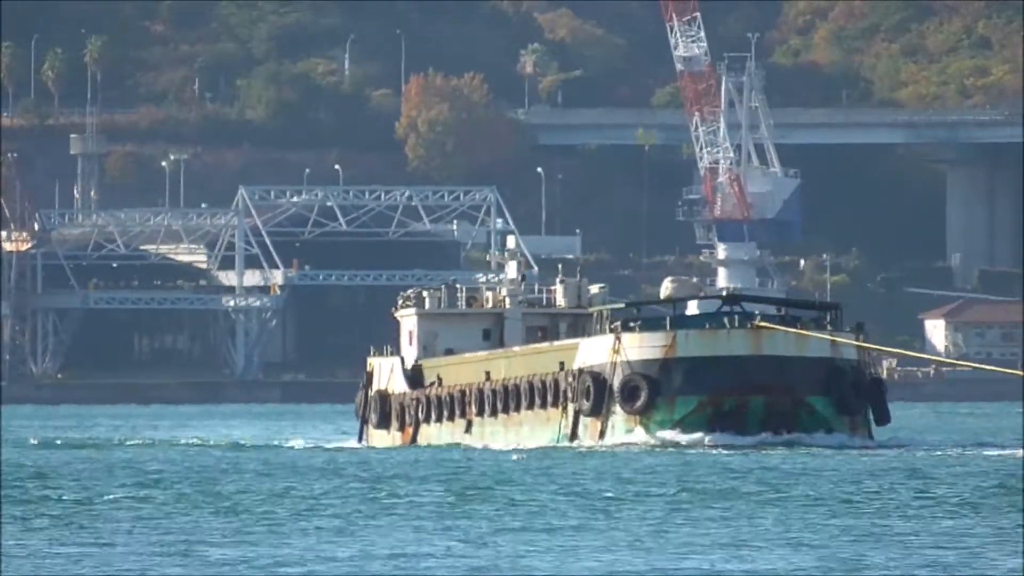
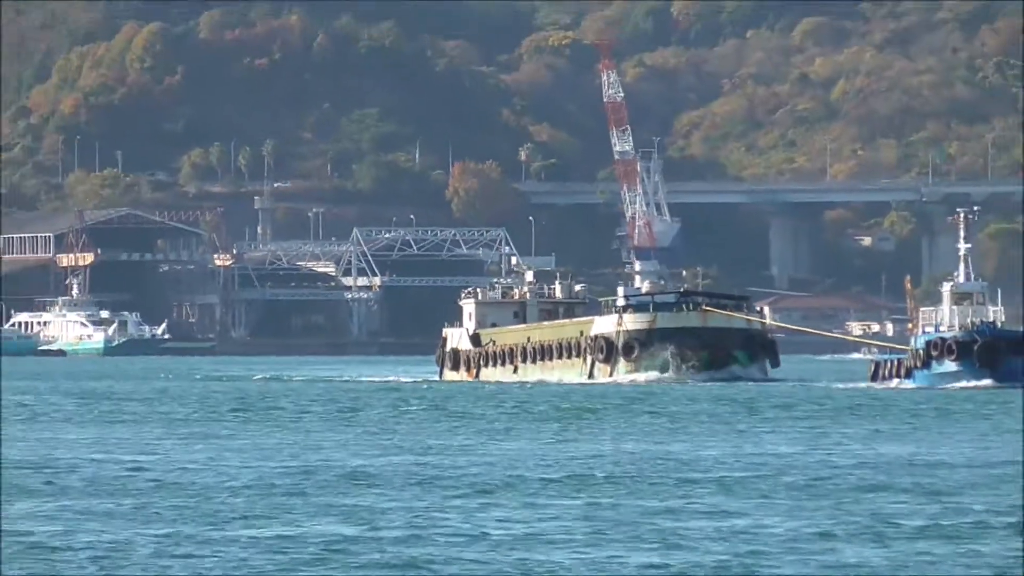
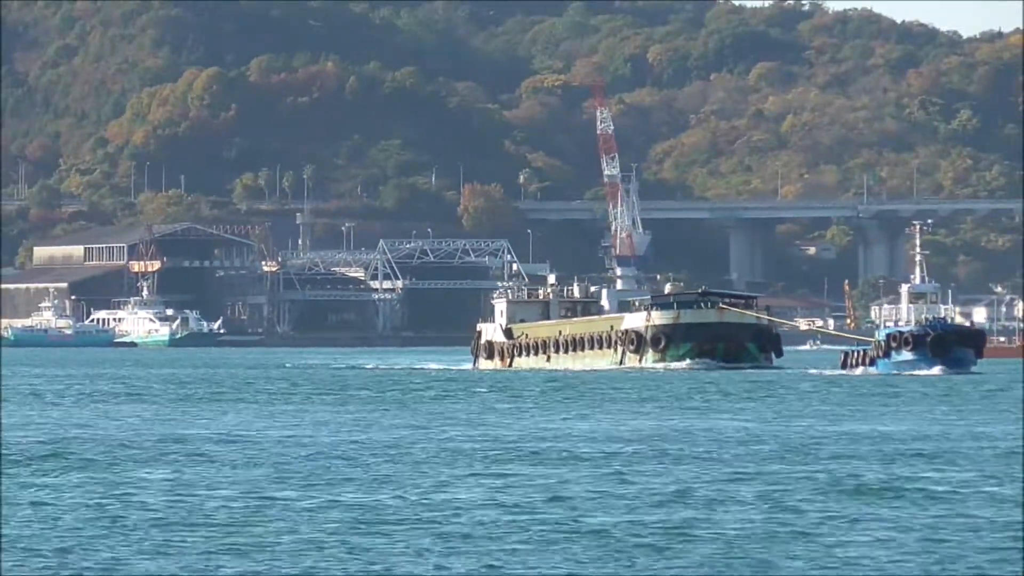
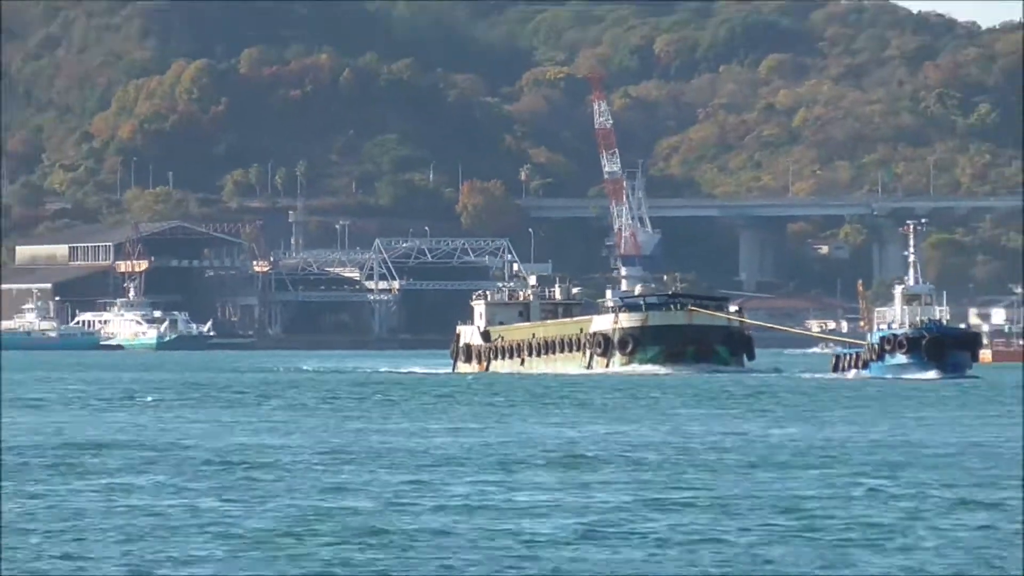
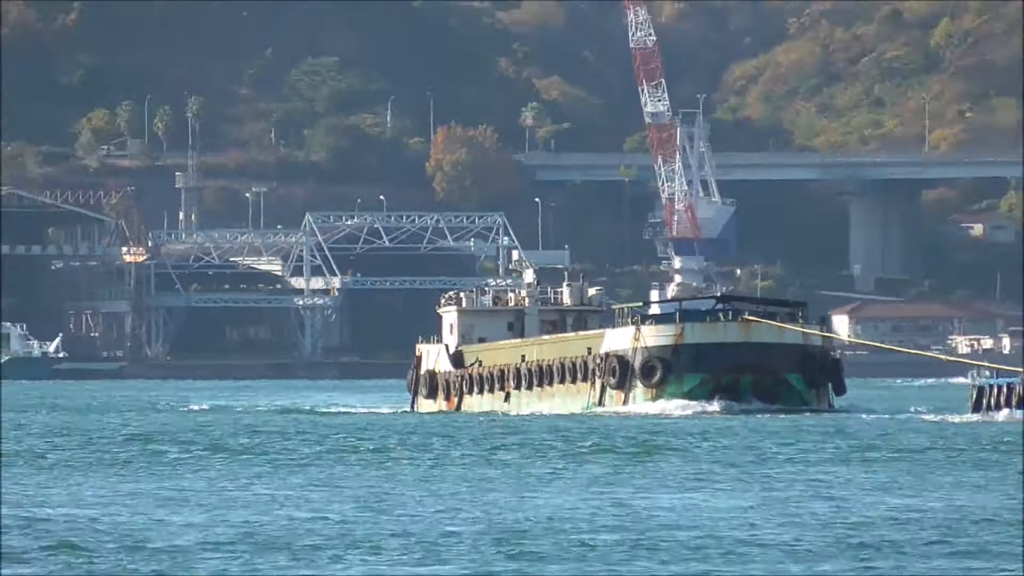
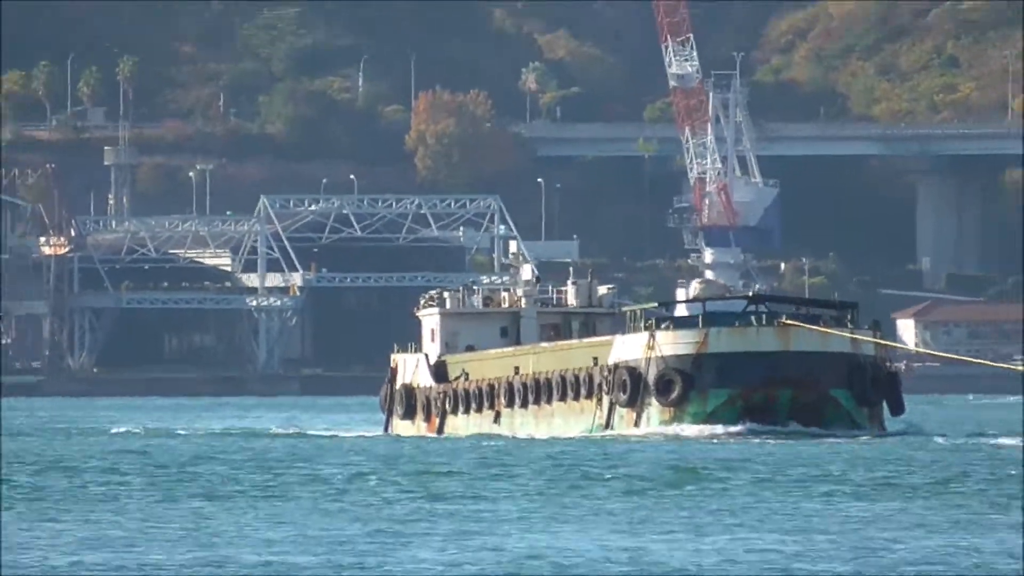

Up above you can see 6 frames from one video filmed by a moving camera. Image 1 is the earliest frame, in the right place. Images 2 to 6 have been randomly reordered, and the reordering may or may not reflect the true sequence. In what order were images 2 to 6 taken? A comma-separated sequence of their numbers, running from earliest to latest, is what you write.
6, 5, 2, 4, 3
